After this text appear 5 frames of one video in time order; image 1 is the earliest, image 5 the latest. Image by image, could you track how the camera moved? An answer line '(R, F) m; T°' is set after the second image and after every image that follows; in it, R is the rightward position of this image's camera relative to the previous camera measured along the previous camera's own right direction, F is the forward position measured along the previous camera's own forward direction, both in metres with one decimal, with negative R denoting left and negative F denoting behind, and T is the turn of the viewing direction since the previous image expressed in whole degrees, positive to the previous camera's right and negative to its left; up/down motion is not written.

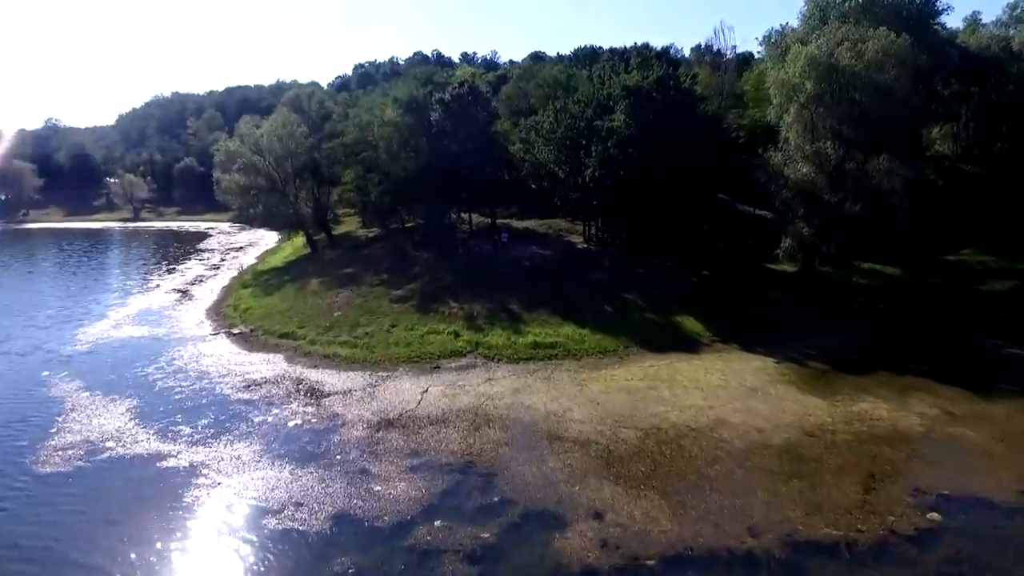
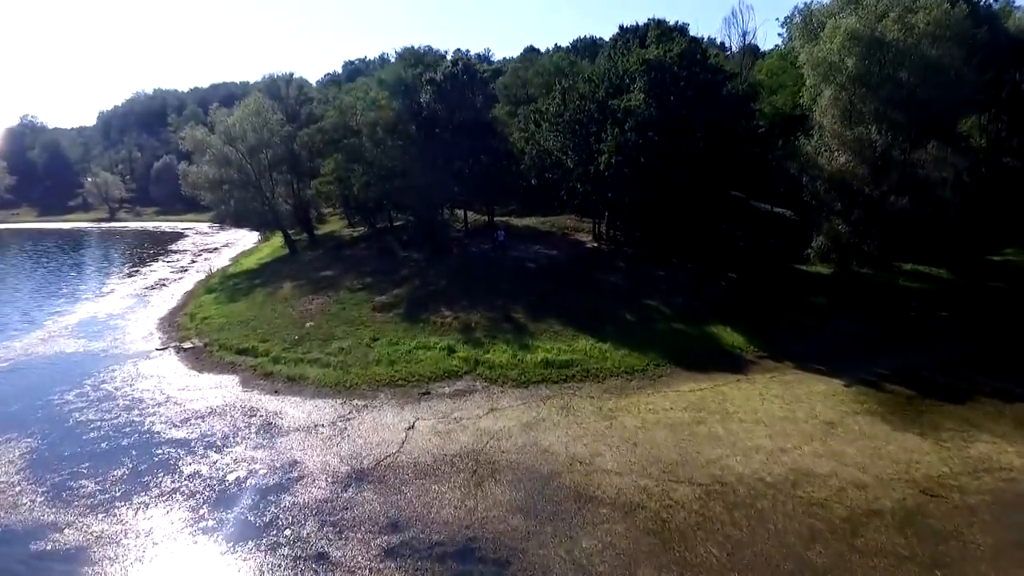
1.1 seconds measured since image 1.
(-0.7, +6.5) m; +1°
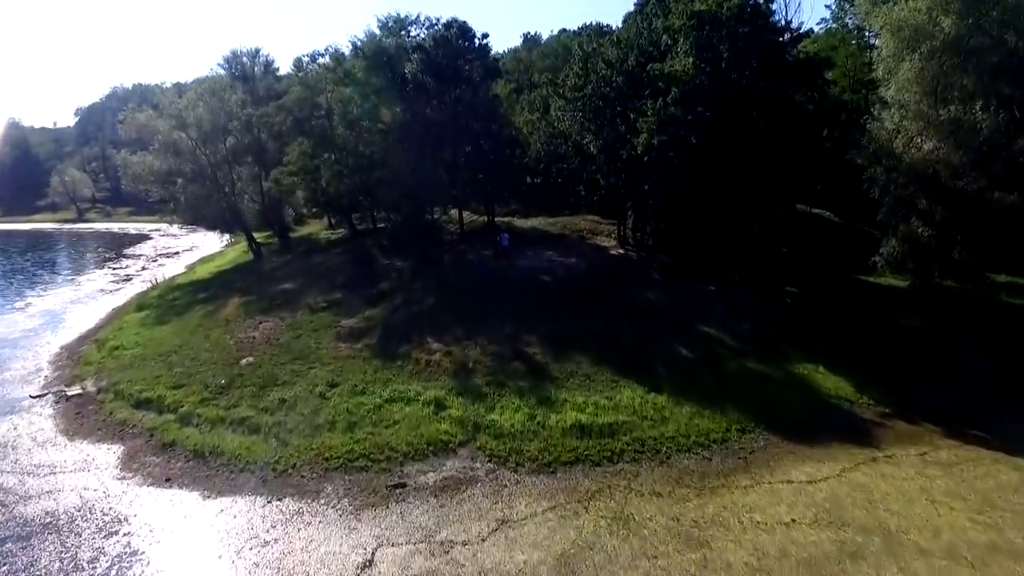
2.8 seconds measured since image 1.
(-0.7, +9.6) m; 0°
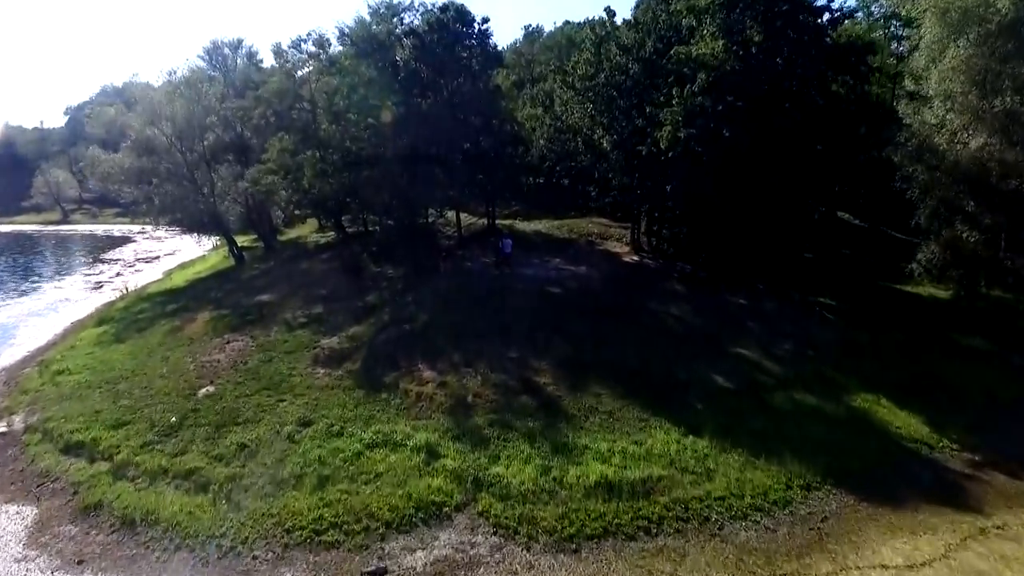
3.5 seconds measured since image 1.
(-0.3, +4.0) m; 0°
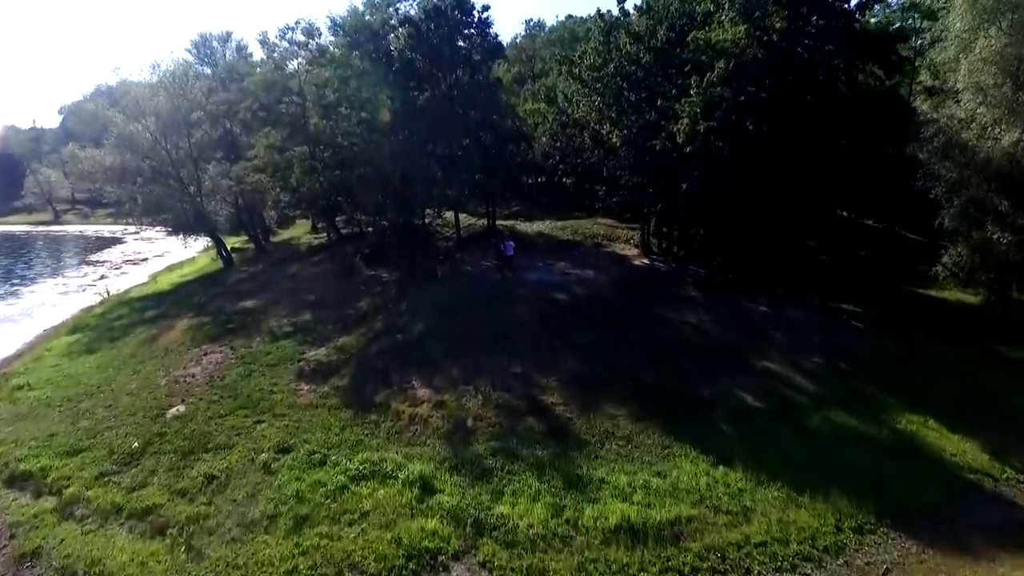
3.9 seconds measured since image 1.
(-0.2, +2.3) m; 0°
